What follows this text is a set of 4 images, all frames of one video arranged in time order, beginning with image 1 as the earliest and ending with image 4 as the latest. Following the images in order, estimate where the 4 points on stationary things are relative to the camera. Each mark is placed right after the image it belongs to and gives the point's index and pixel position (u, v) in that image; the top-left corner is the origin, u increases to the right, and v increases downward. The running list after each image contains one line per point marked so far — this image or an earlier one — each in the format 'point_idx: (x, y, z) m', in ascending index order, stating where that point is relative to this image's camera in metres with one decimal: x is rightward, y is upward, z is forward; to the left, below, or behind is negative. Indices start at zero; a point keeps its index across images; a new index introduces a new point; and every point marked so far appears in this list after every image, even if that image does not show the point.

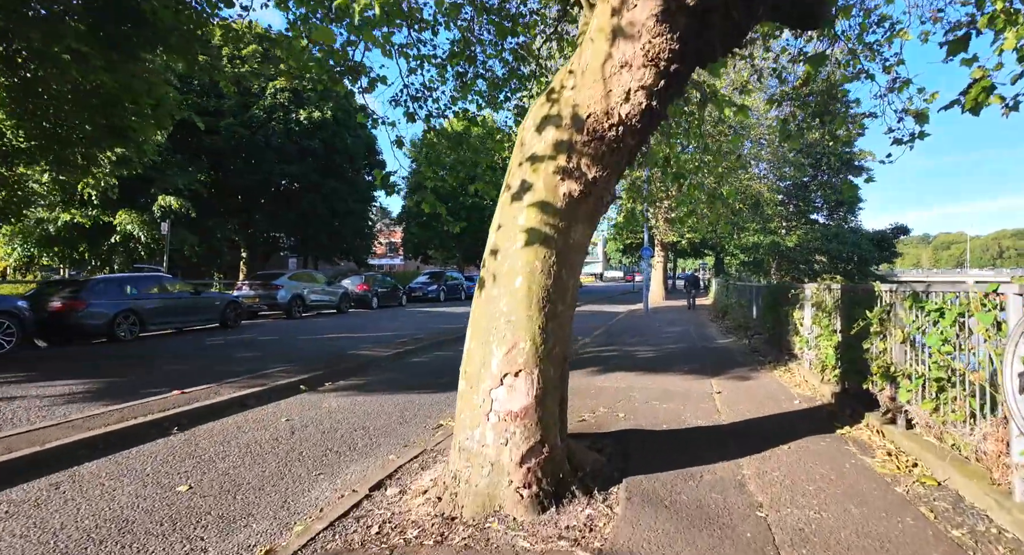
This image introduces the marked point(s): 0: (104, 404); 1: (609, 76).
0: (-4.0, -1.2, +5.2) m
1: (+0.6, +1.3, +3.3) m
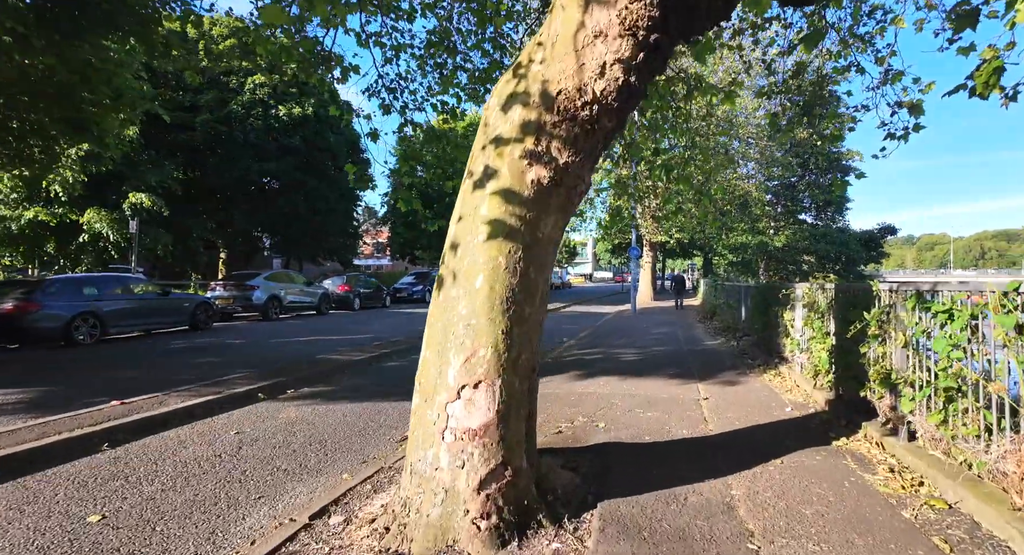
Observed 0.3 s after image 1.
0: (-4.2, -1.2, +4.7) m
1: (+0.4, +1.3, +2.9) m
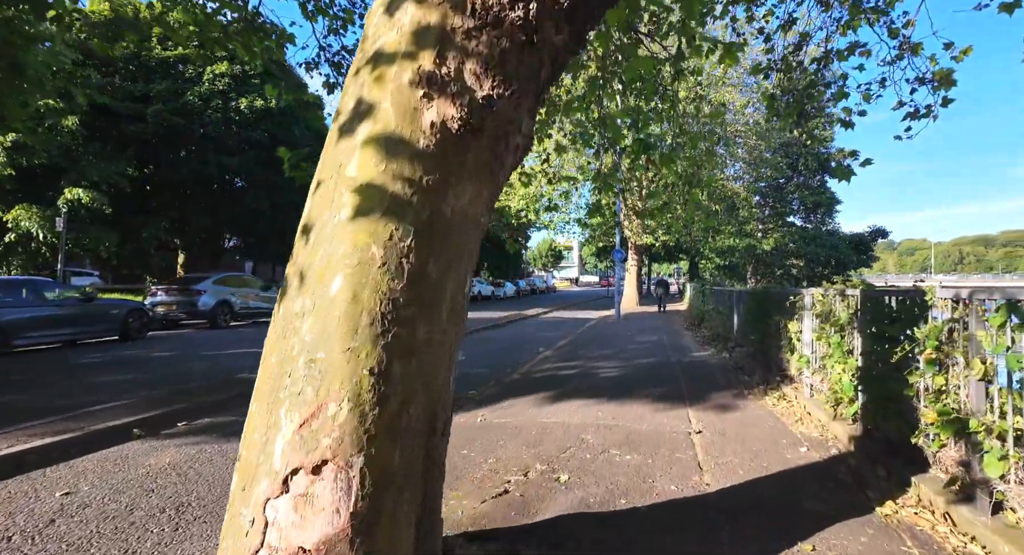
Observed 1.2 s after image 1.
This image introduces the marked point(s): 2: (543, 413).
0: (-4.7, -1.2, +3.4) m
1: (0.0, +1.3, +1.8) m
2: (+0.3, -1.4, +5.5) m
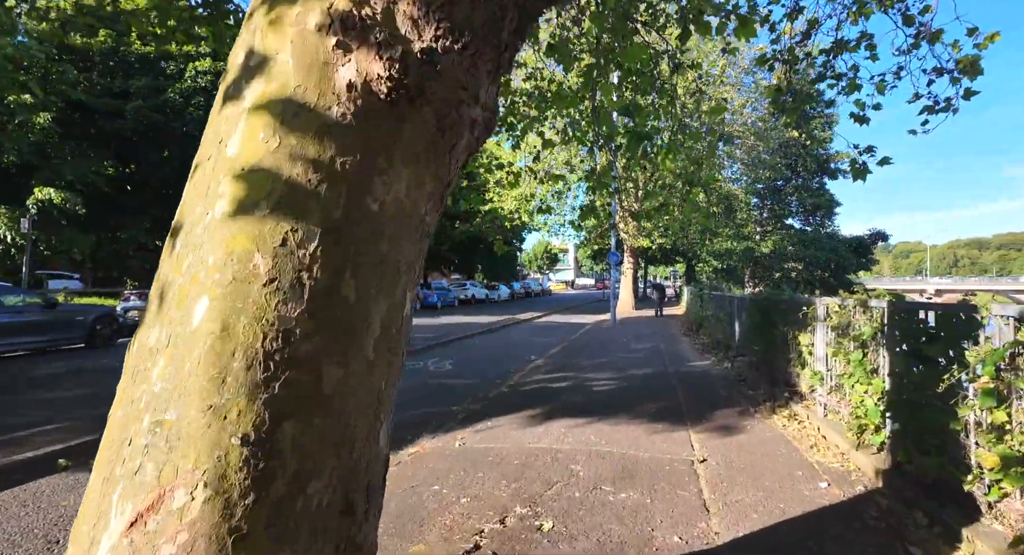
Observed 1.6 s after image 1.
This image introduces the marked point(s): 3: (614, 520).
0: (-4.8, -1.3, +2.8) m
1: (-0.1, +1.2, +1.2) m
2: (+0.2, -1.5, +4.9) m
3: (+0.6, -1.4, +3.1) m
